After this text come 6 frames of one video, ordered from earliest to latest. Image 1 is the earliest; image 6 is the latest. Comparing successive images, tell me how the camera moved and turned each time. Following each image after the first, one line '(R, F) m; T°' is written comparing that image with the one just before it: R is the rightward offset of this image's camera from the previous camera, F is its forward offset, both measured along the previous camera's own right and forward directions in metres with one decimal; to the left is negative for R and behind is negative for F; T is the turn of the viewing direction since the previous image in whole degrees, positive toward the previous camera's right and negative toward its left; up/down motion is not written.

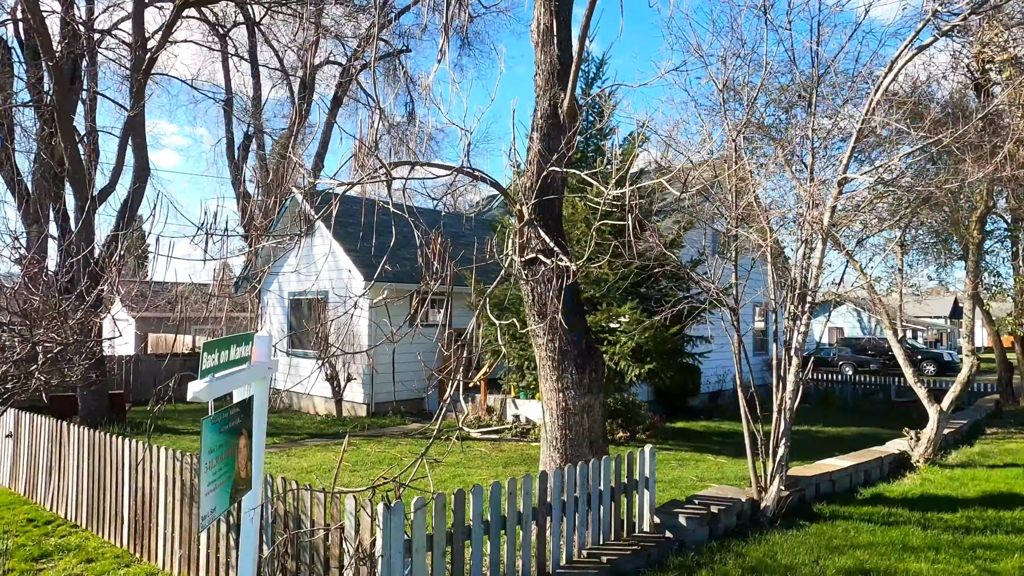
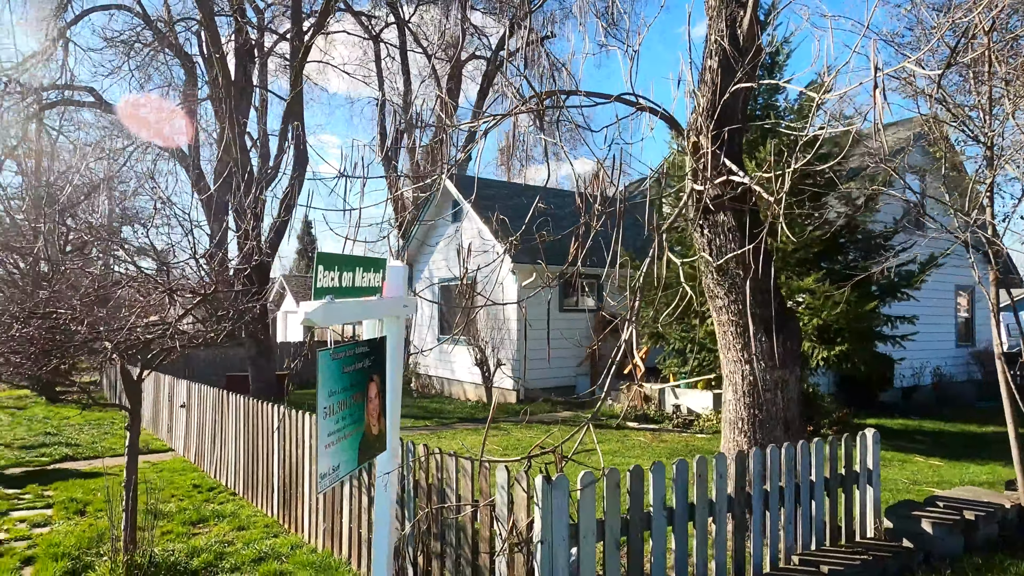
(-0.2, +0.8) m; -13°
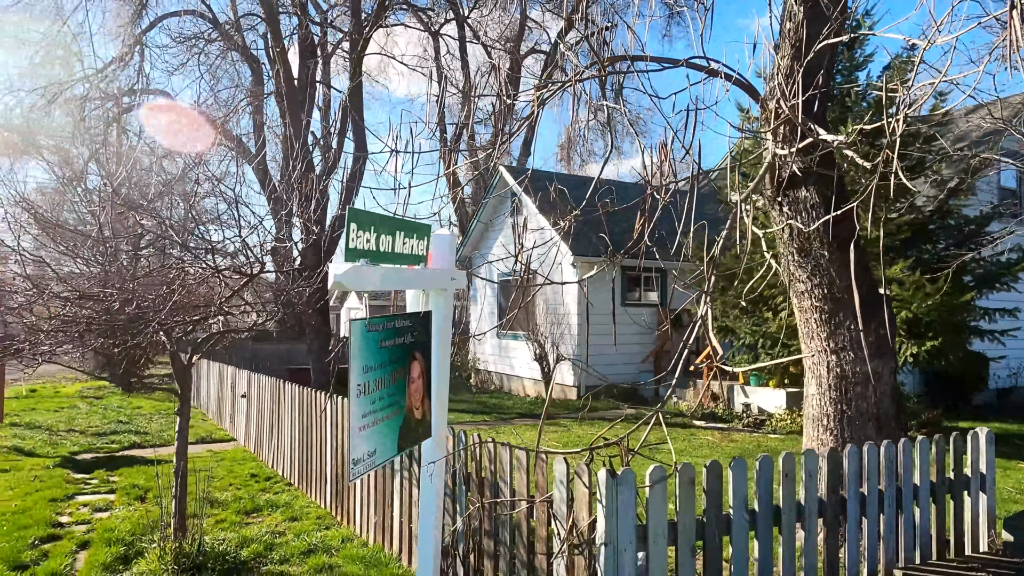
(0.0, +0.3) m; -5°
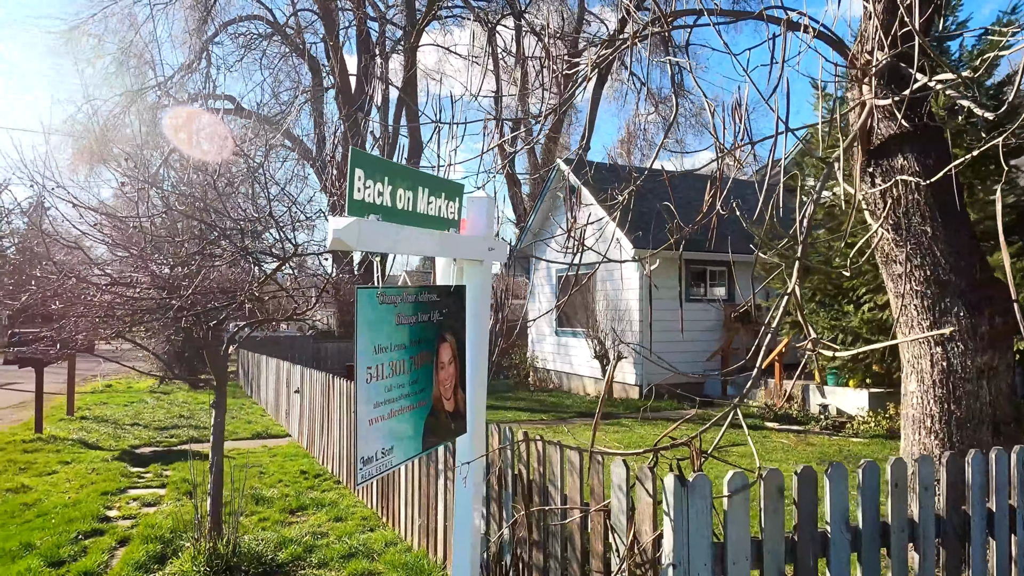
(0.0, +0.4) m; -5°
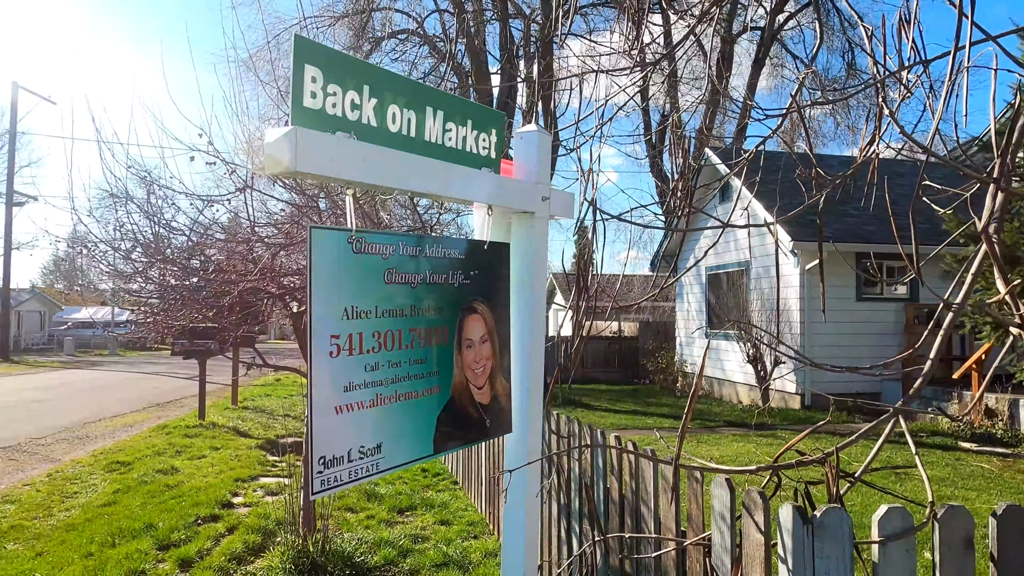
(+0.2, +0.5) m; -13°
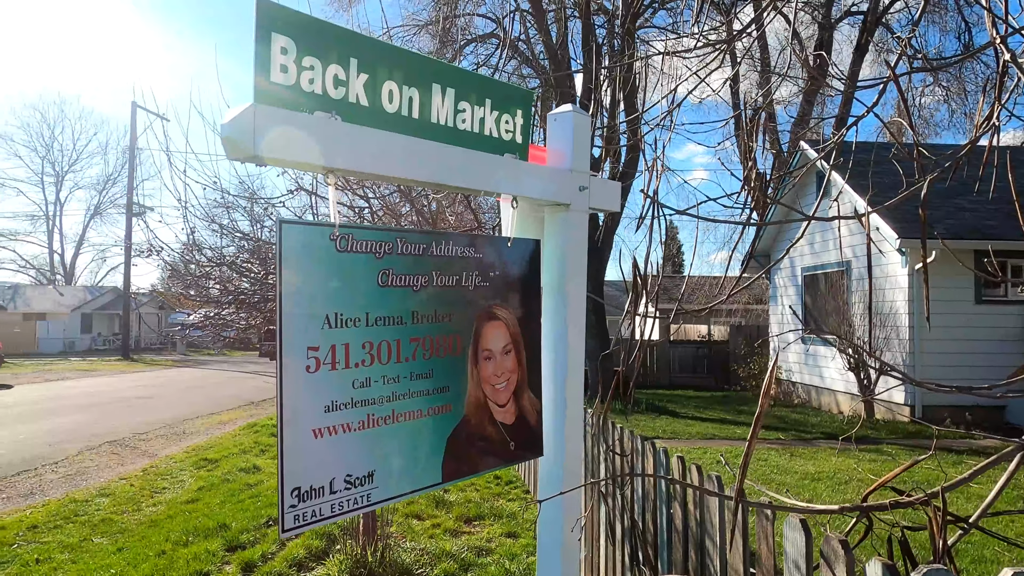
(+0.1, +0.2) m; -8°
